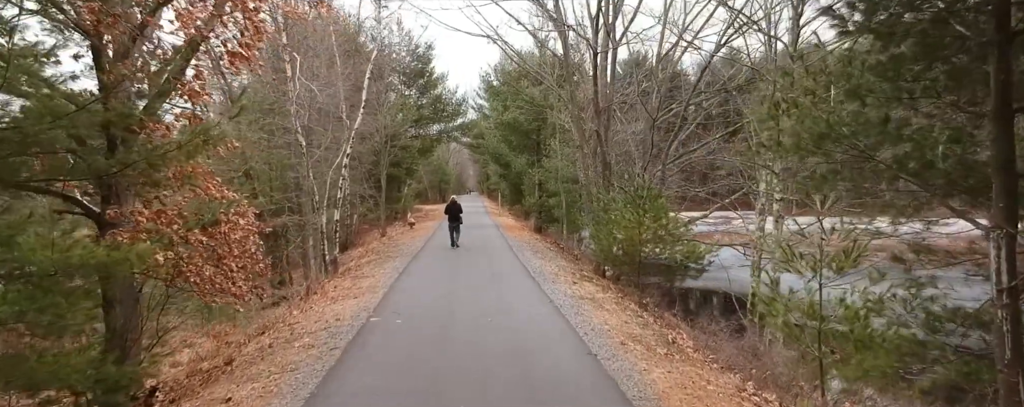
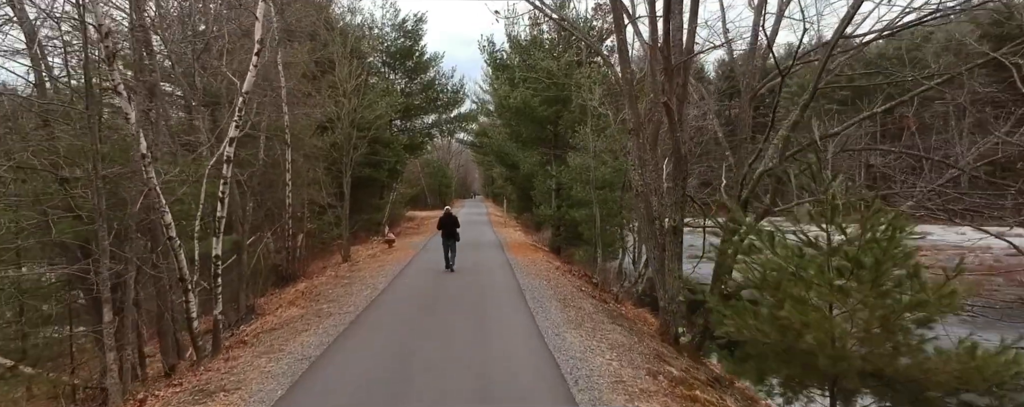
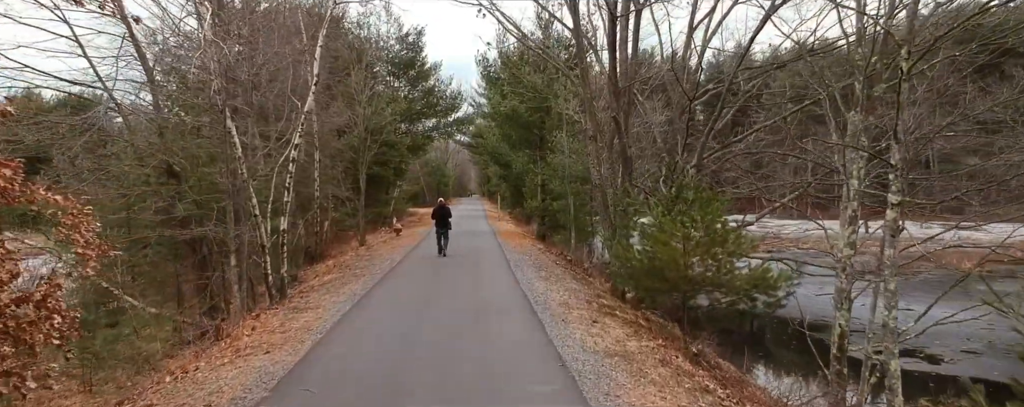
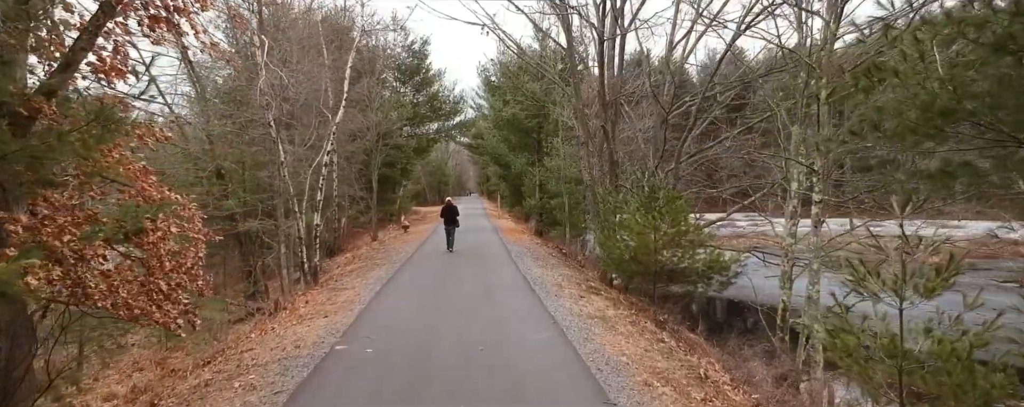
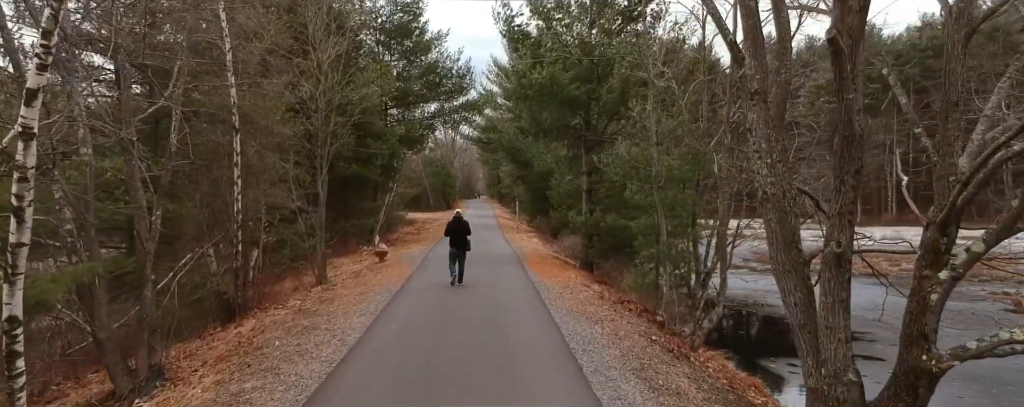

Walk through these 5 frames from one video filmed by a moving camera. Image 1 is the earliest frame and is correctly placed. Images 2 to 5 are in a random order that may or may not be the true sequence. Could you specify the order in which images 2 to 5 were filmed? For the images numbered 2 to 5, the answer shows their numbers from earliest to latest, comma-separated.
4, 3, 2, 5
